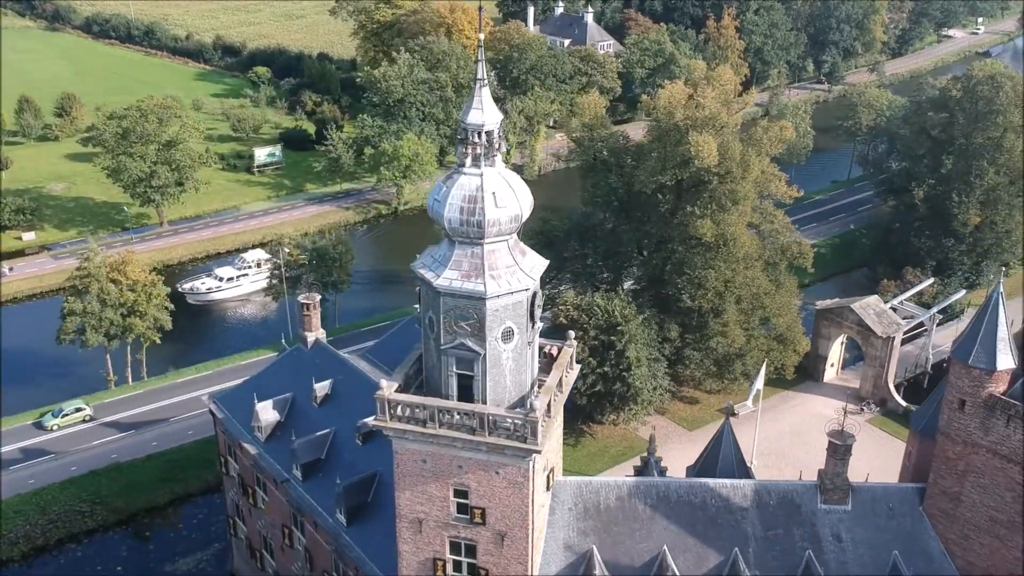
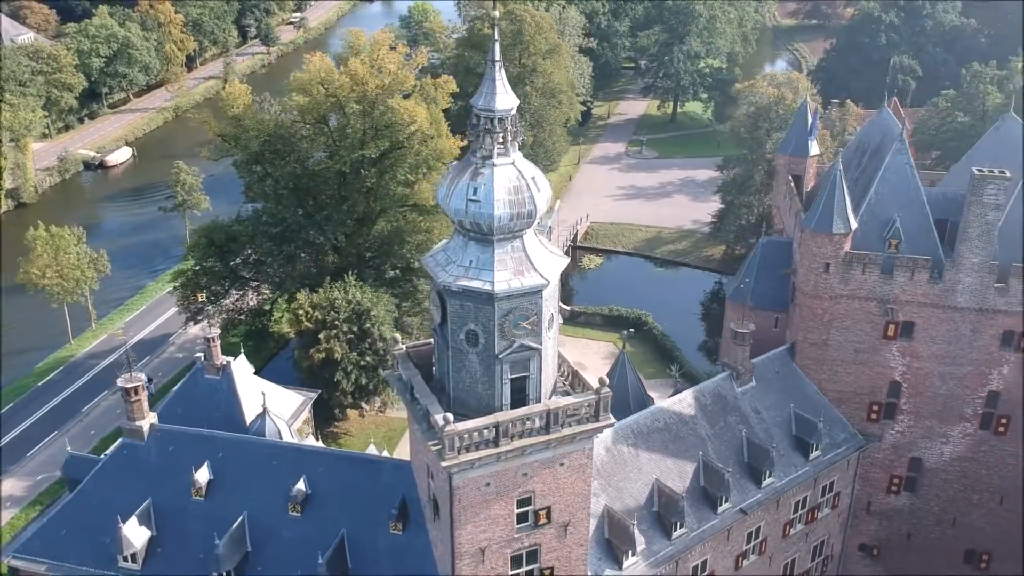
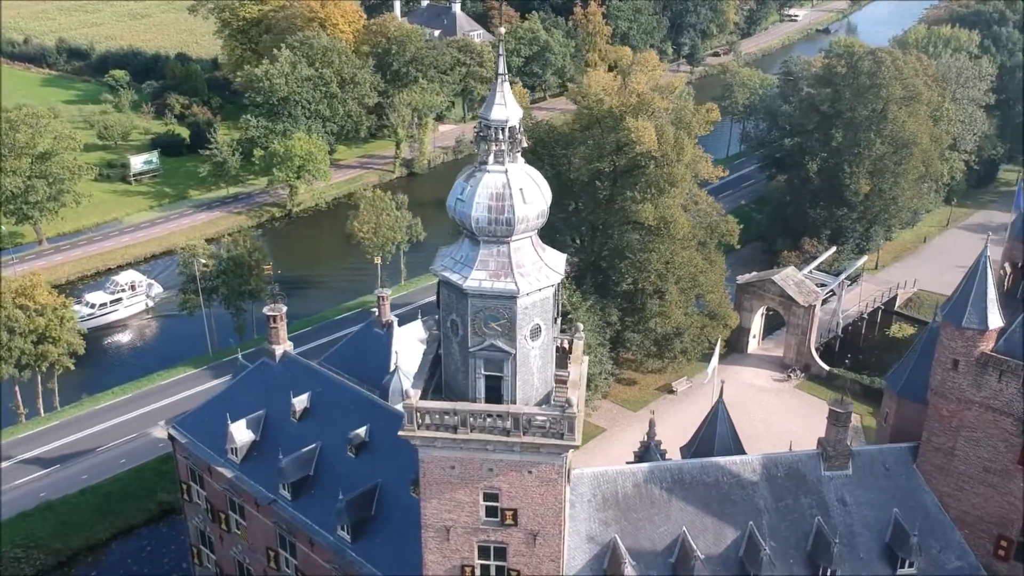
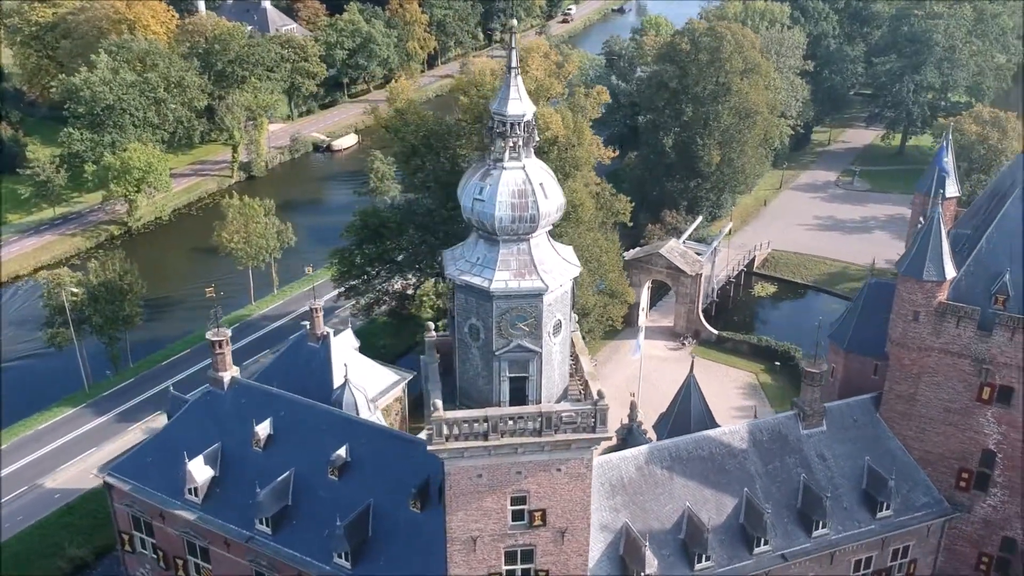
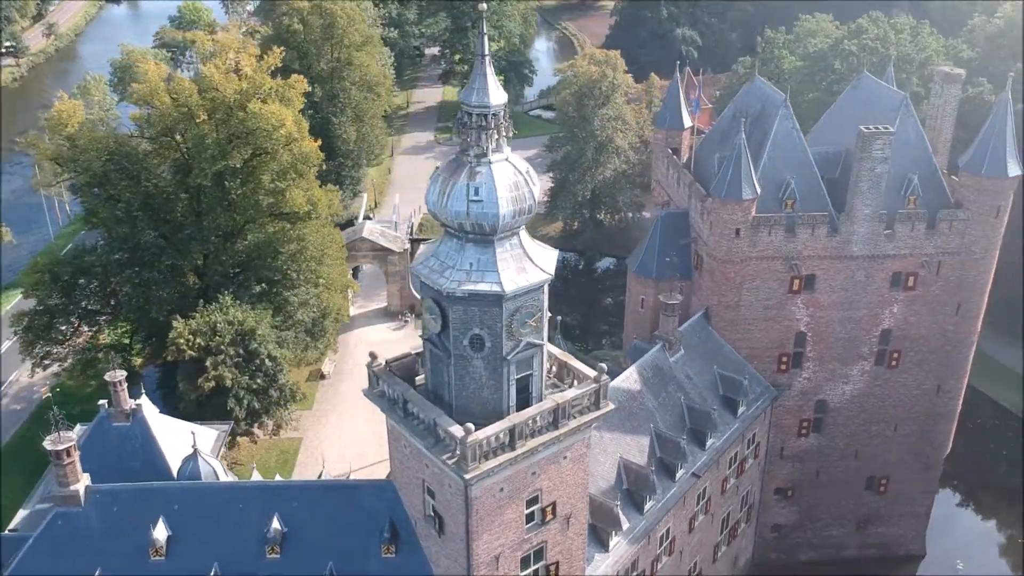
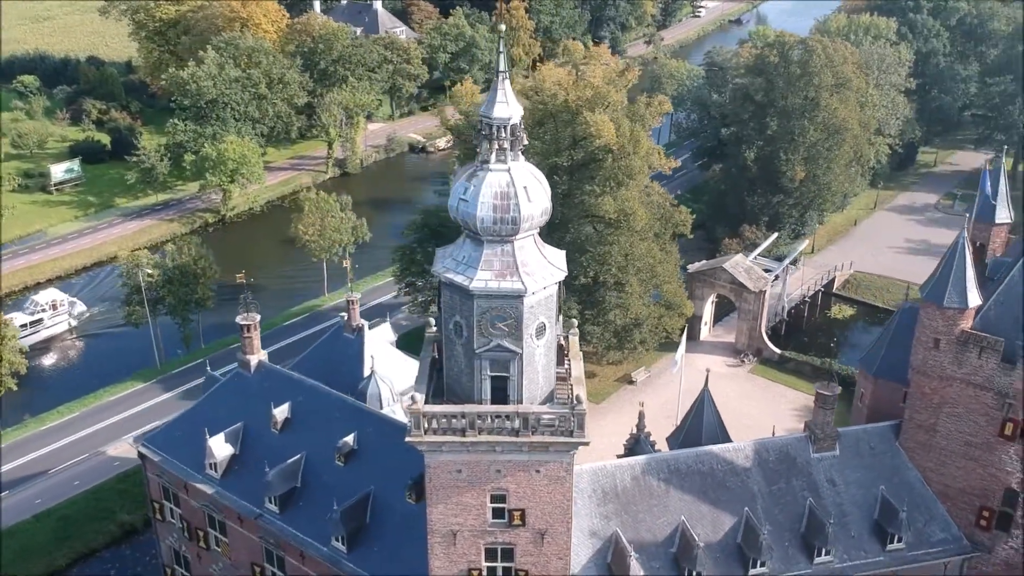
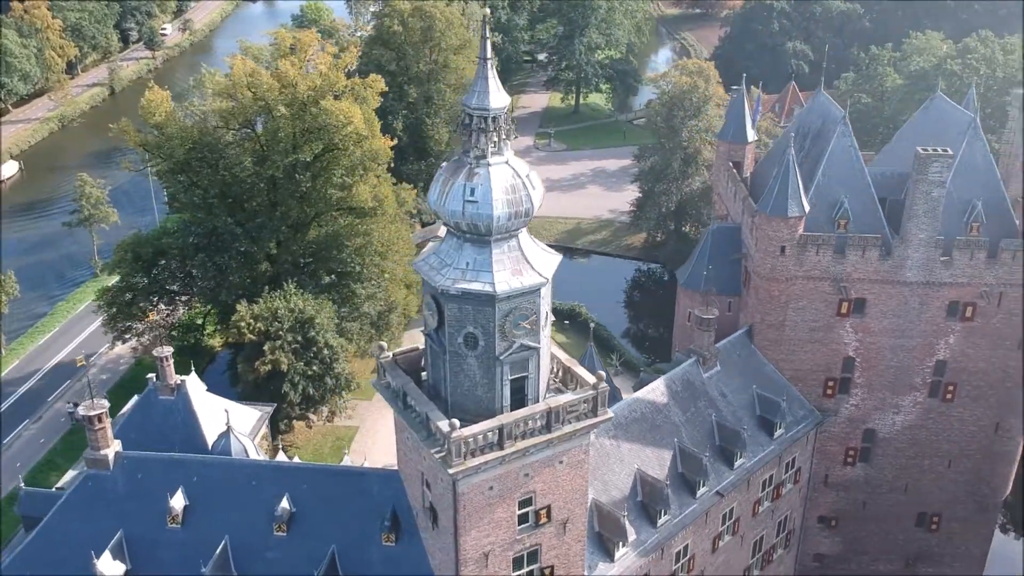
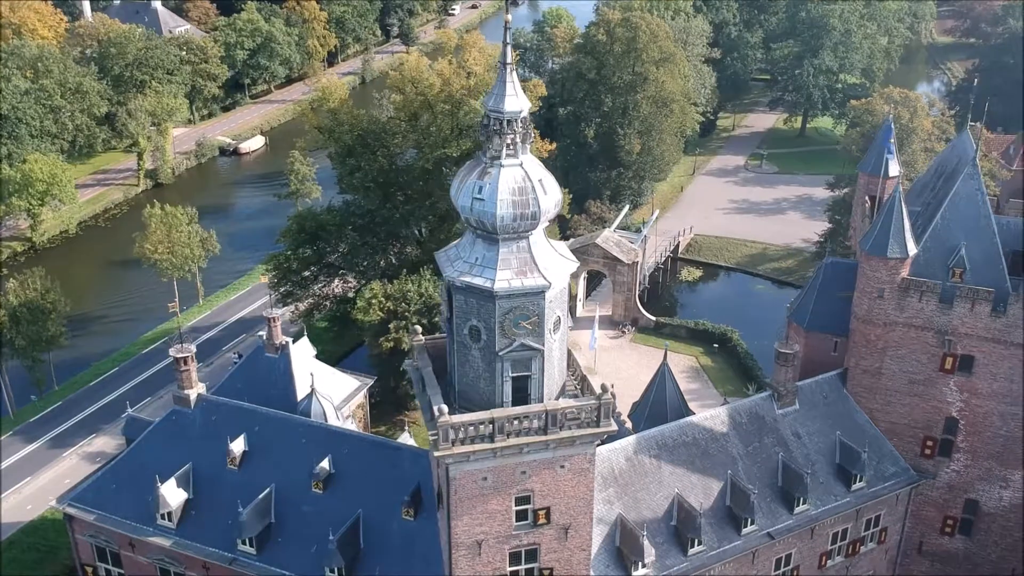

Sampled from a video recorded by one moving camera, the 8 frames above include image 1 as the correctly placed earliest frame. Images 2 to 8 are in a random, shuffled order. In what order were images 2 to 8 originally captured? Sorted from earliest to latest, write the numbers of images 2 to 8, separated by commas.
3, 6, 4, 8, 2, 7, 5
